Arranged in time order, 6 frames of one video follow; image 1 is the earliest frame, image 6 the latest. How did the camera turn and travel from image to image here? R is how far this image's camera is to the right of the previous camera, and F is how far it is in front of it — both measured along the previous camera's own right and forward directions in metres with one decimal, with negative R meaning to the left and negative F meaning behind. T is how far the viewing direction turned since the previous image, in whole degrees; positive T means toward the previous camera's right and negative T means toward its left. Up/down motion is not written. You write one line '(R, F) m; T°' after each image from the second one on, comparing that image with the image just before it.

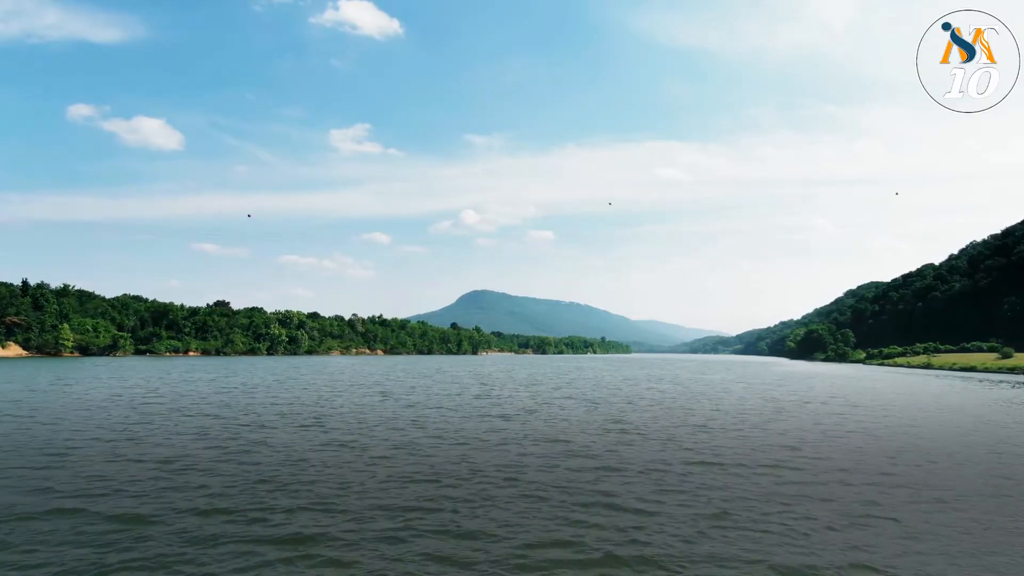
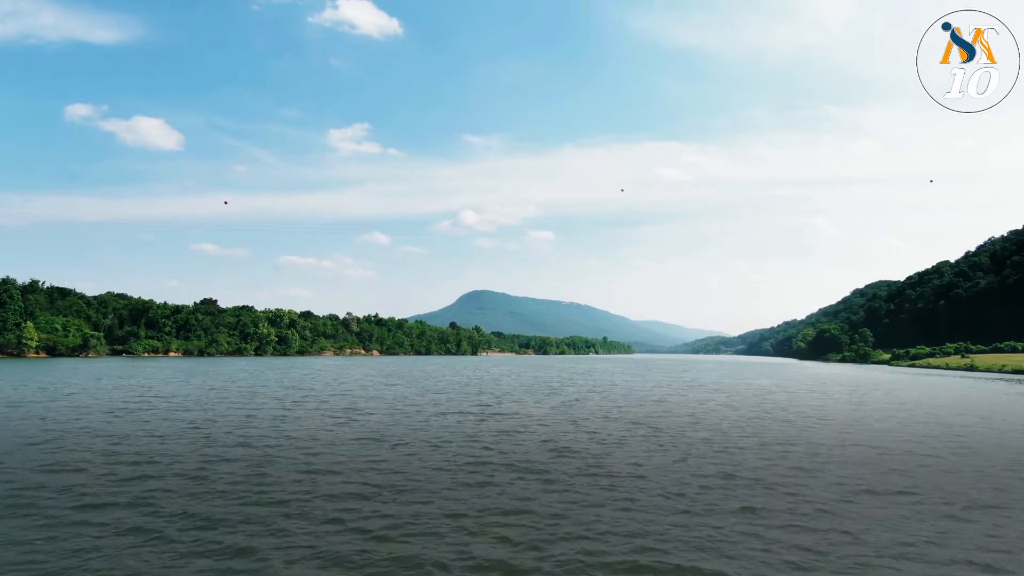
(-0.7, +10.9) m; 0°
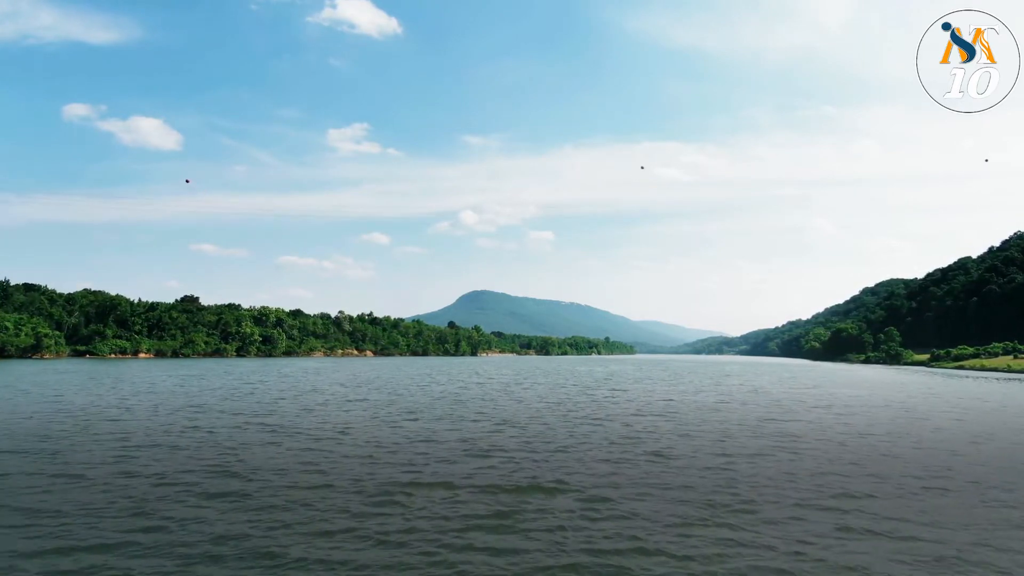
(-0.9, +14.4) m; 0°
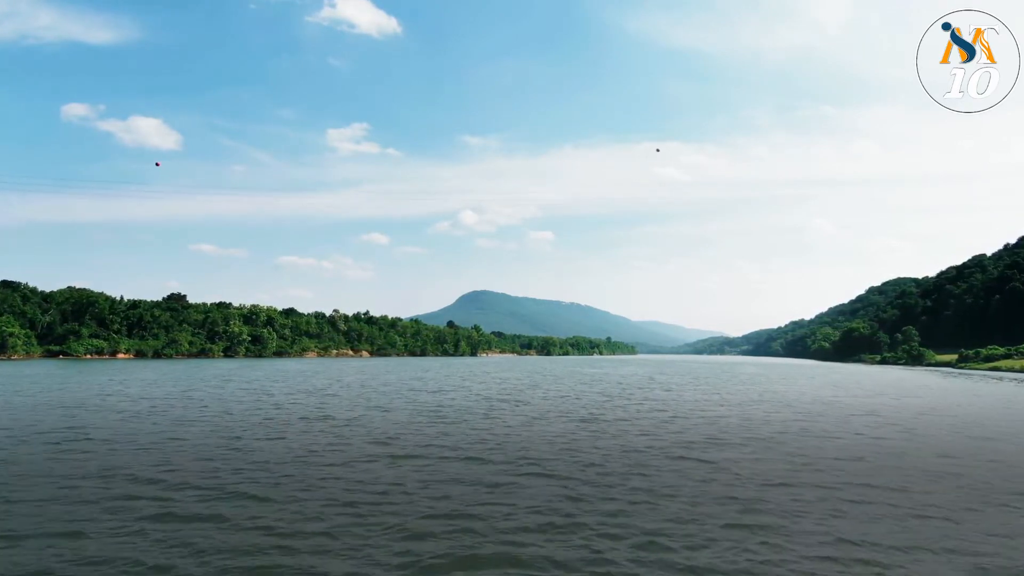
(-0.6, +8.8) m; 0°
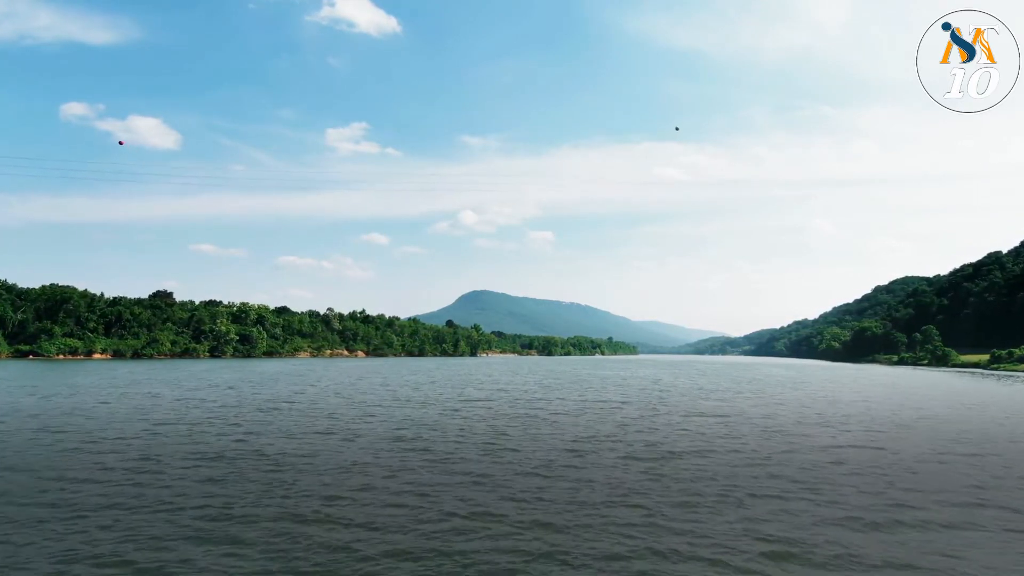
(-0.6, +8.9) m; 0°
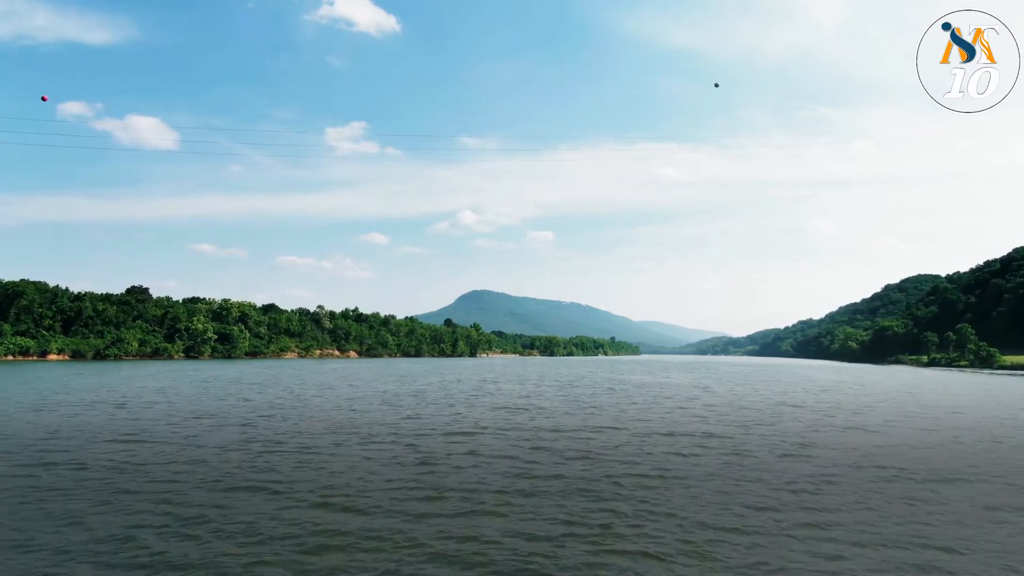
(-1.0, +13.8) m; 0°
